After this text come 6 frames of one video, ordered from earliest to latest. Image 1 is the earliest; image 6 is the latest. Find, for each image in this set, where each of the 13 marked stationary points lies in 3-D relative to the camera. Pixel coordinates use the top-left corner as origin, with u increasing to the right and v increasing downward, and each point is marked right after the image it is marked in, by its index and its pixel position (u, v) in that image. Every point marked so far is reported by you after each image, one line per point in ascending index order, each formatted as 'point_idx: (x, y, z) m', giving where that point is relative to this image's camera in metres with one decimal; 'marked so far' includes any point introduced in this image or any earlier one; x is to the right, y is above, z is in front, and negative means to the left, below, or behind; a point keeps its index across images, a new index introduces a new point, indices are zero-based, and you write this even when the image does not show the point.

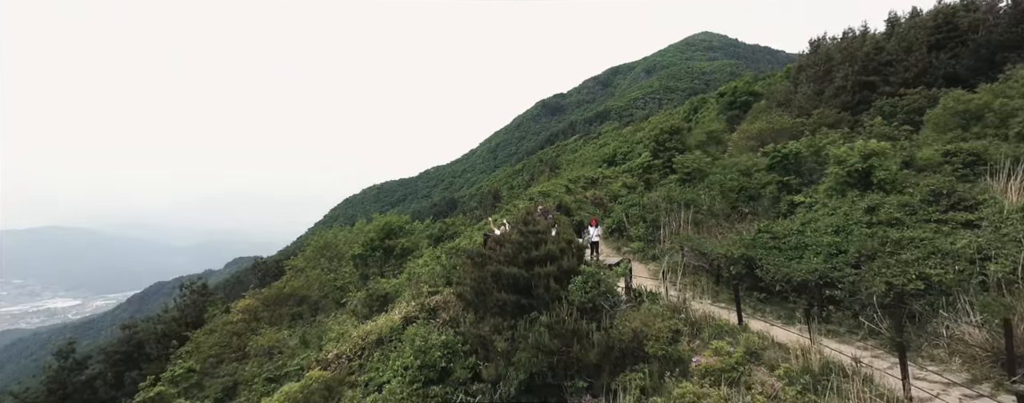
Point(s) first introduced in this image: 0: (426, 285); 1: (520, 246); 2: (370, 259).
0: (-2.3, -2.2, +10.8) m
1: (+0.2, -1.0, +8.7) m
2: (-5.7, -2.3, +16.3) m
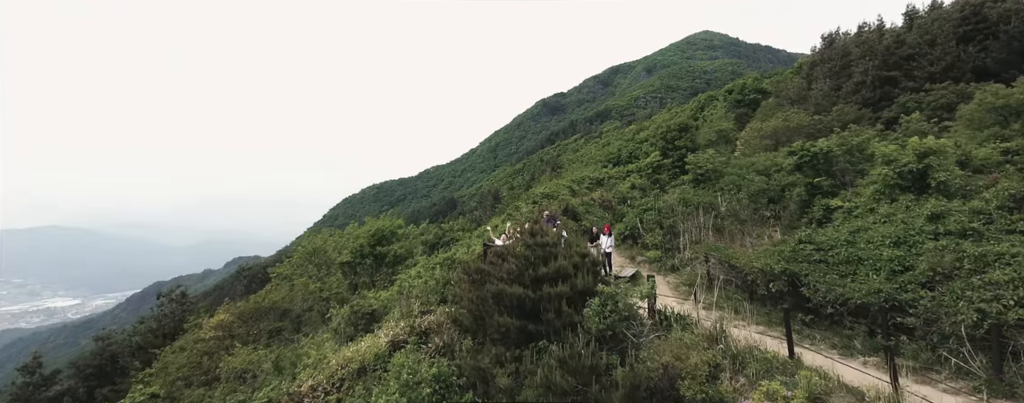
0: (-2.2, -2.4, +9.5) m
1: (+0.3, -1.1, +7.4) m
2: (-5.6, -2.4, +15.0) m
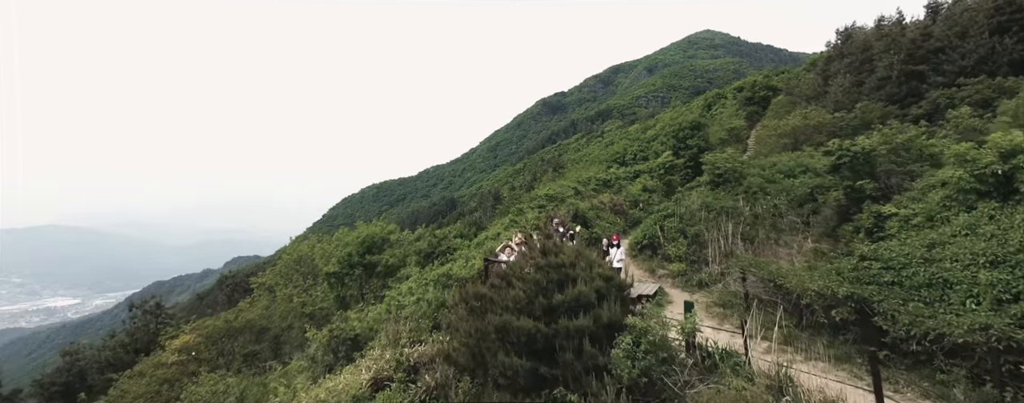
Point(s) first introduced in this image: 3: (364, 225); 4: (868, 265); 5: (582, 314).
0: (-2.1, -2.5, +8.1) m
1: (+0.4, -1.2, +6.0) m
2: (-5.5, -2.6, +13.6) m
3: (-5.6, -0.9, +15.3) m
4: (+6.3, -1.1, +7.2) m
5: (+1.0, -1.6, +5.6) m
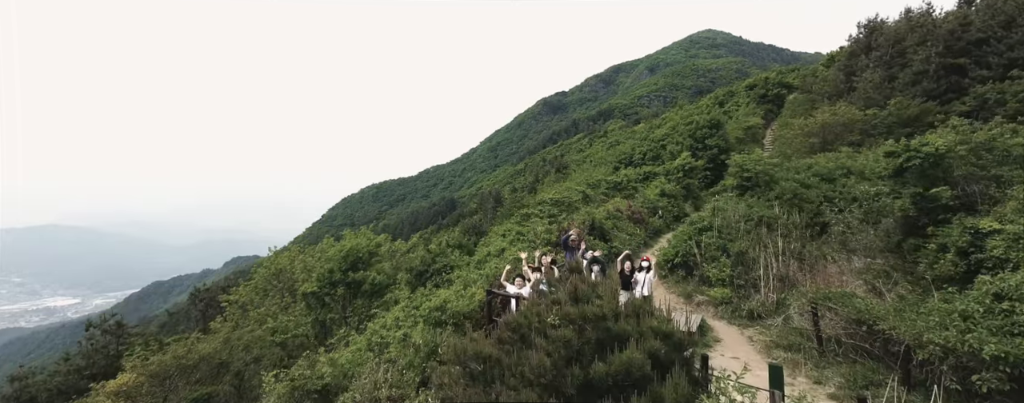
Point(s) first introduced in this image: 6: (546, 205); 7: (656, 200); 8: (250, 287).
0: (-1.9, -2.8, +6.3) m
1: (+0.6, -1.5, +4.1) m
2: (-5.3, -2.8, +11.8) m
3: (-5.4, -1.1, +13.5) m
4: (+6.5, -1.4, +5.4) m
5: (+1.1, -1.8, +3.8) m
6: (+1.6, -0.2, +19.5) m
7: (+6.1, +0.1, +17.1) m
8: (-9.6, -3.2, +14.9) m
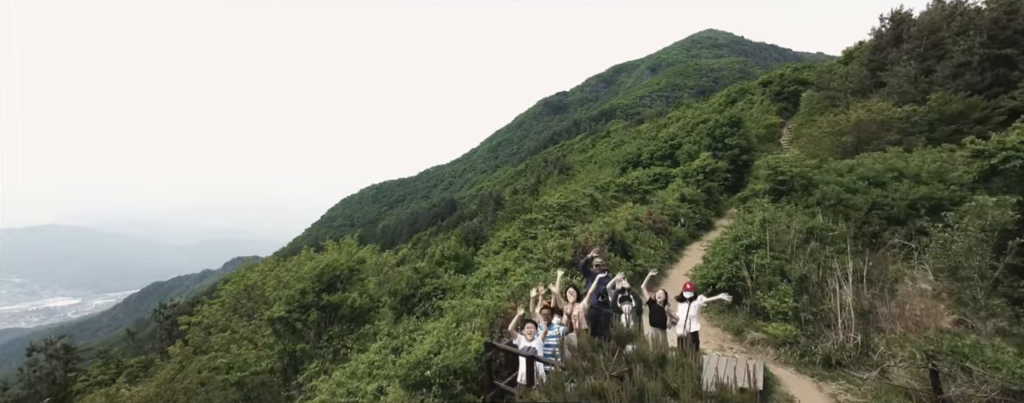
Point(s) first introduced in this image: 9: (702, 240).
0: (-1.8, -3.0, +4.4) m
1: (+0.6, -1.7, +2.3) m
2: (-5.2, -3.0, +10.0) m
3: (-5.3, -1.4, +11.7) m
4: (+6.6, -1.6, +3.6) m
5: (+1.2, -2.0, +2.0) m
6: (+1.7, -0.4, +17.6) m
7: (+6.2, -0.1, +15.3) m
8: (-9.5, -3.4, +13.0) m
9: (+6.5, -1.3, +13.8) m
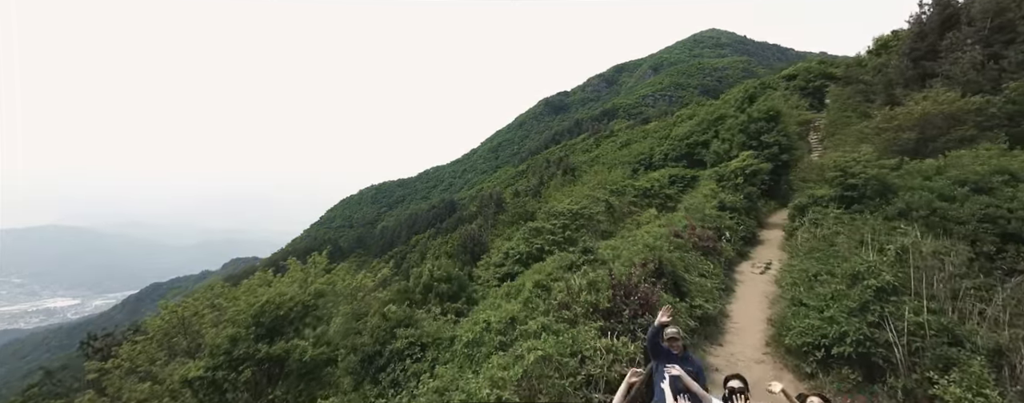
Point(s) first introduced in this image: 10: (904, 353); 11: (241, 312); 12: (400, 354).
0: (-1.7, -3.2, +1.7) m
1: (+0.8, -2.0, -0.4) m
2: (-5.1, -3.3, +7.3) m
3: (-5.2, -1.6, +8.9) m
4: (+6.7, -1.8, +0.8) m
5: (+1.4, -2.3, -0.7) m
6: (+1.9, -0.7, +14.9) m
7: (+6.3, -0.4, +12.6) m
8: (-9.4, -3.6, +10.3) m
9: (+6.6, -1.6, +11.1) m
10: (+4.8, -1.9, +5.1) m
11: (-5.6, -2.3, +8.3) m
12: (-1.7, -2.4, +6.3) m
